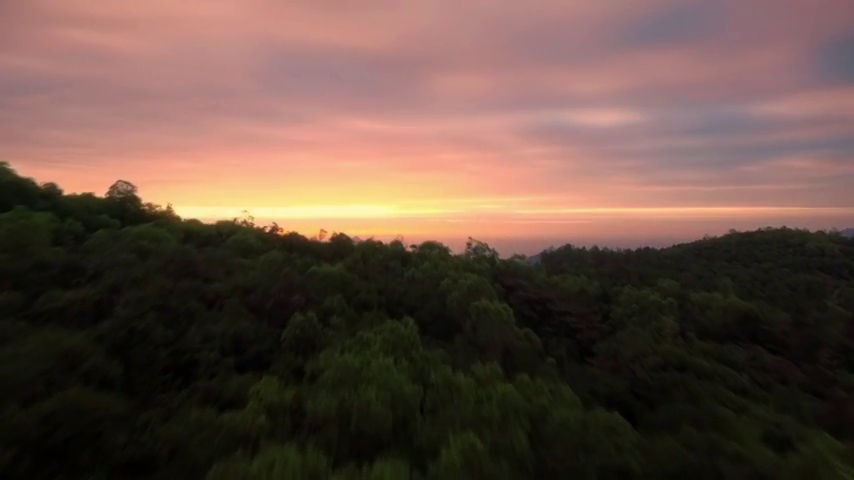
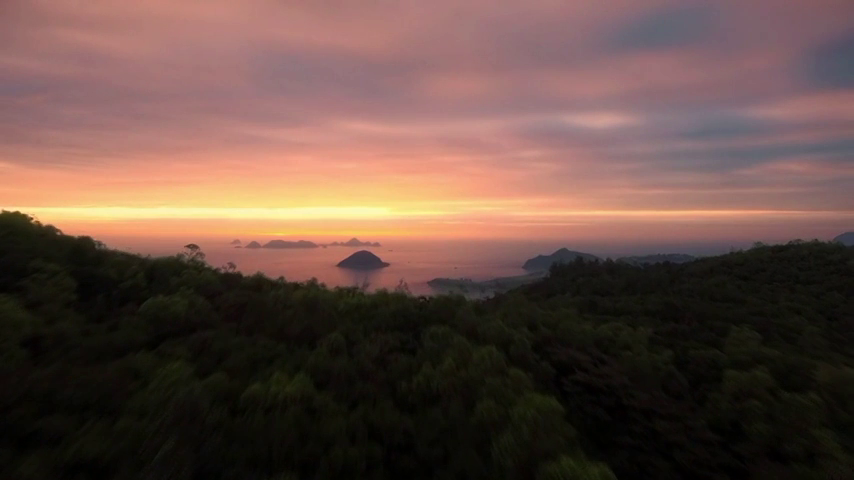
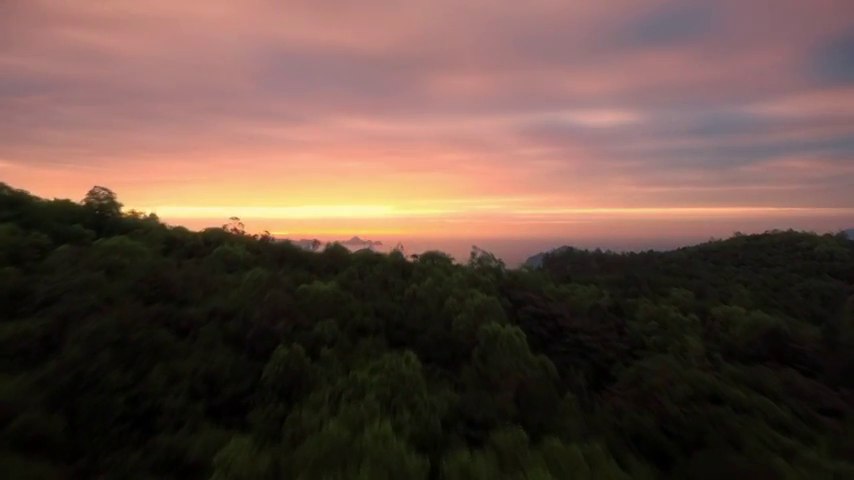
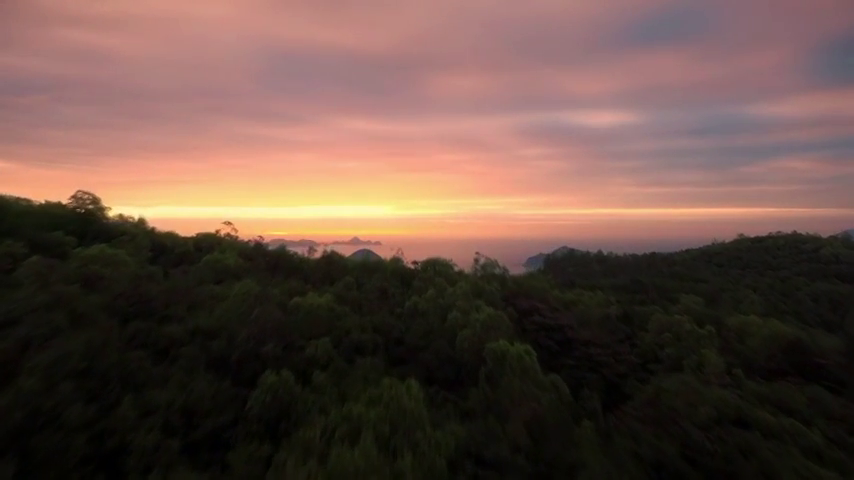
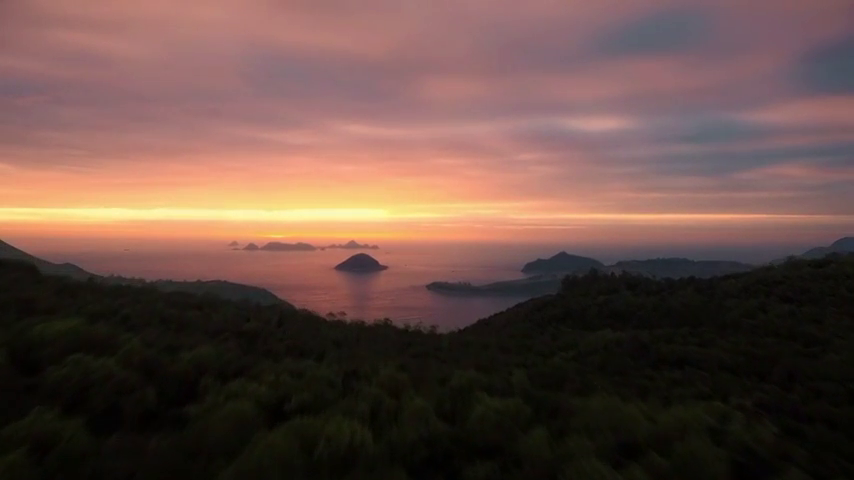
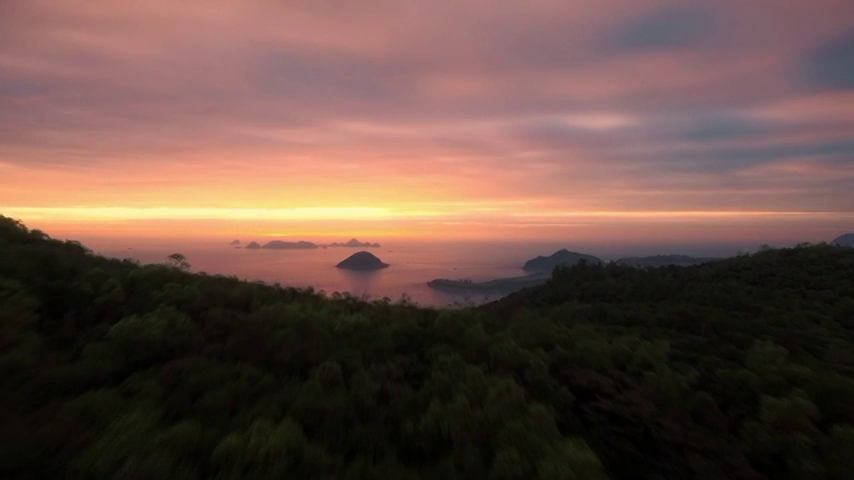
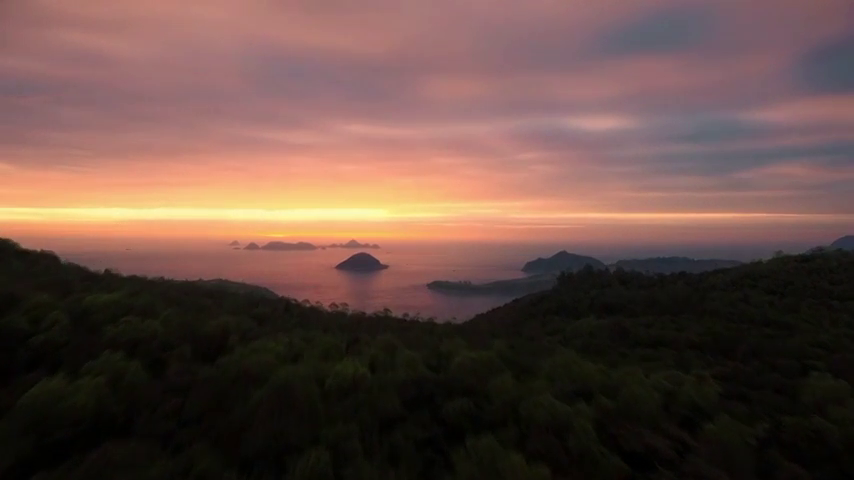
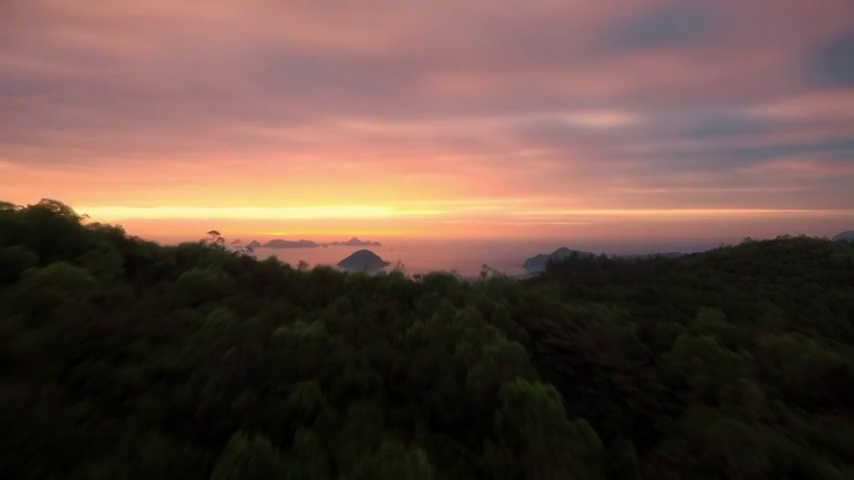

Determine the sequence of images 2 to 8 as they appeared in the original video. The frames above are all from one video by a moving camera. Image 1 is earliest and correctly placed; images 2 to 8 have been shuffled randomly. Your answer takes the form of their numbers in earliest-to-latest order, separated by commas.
3, 4, 8, 2, 6, 7, 5
